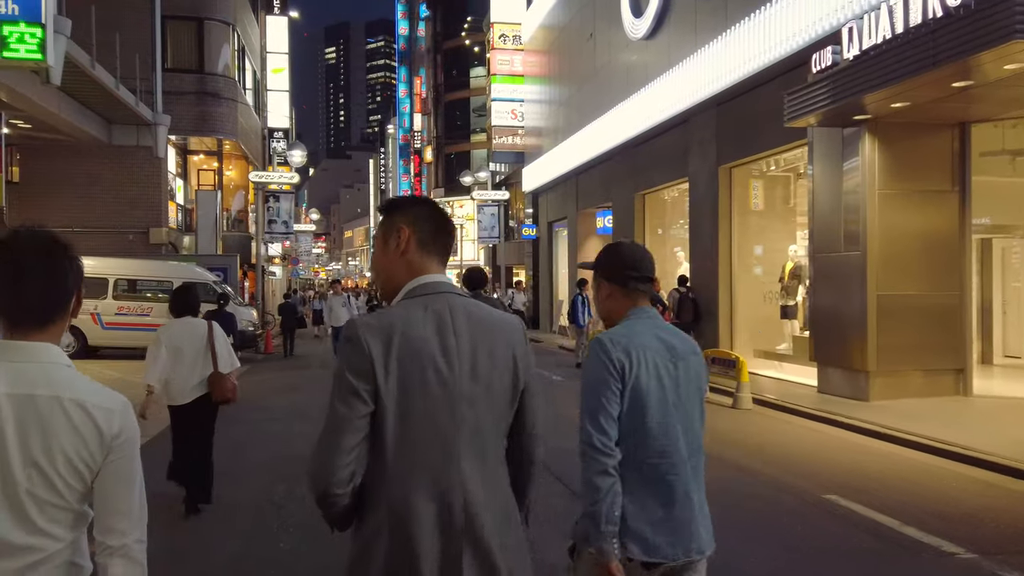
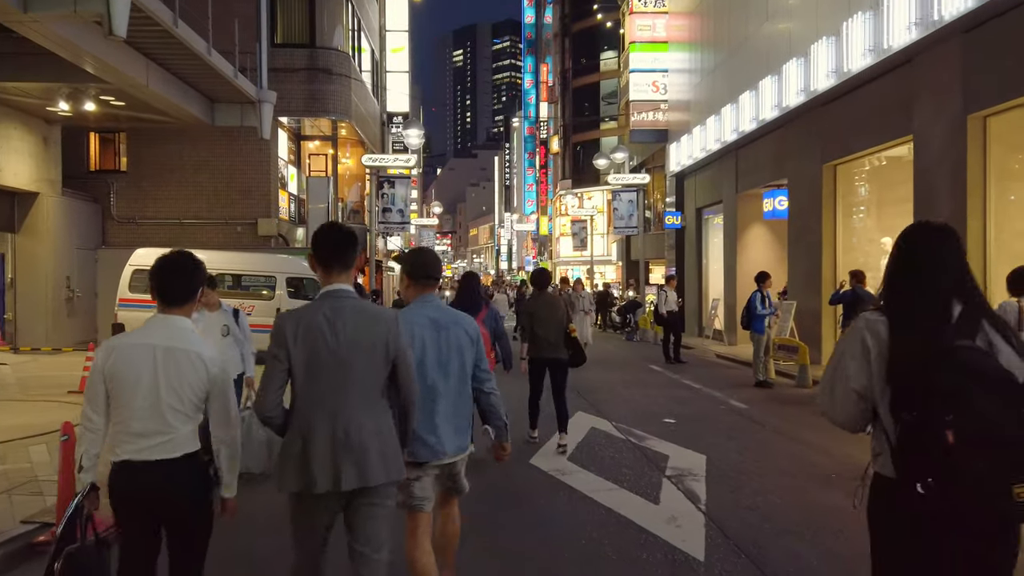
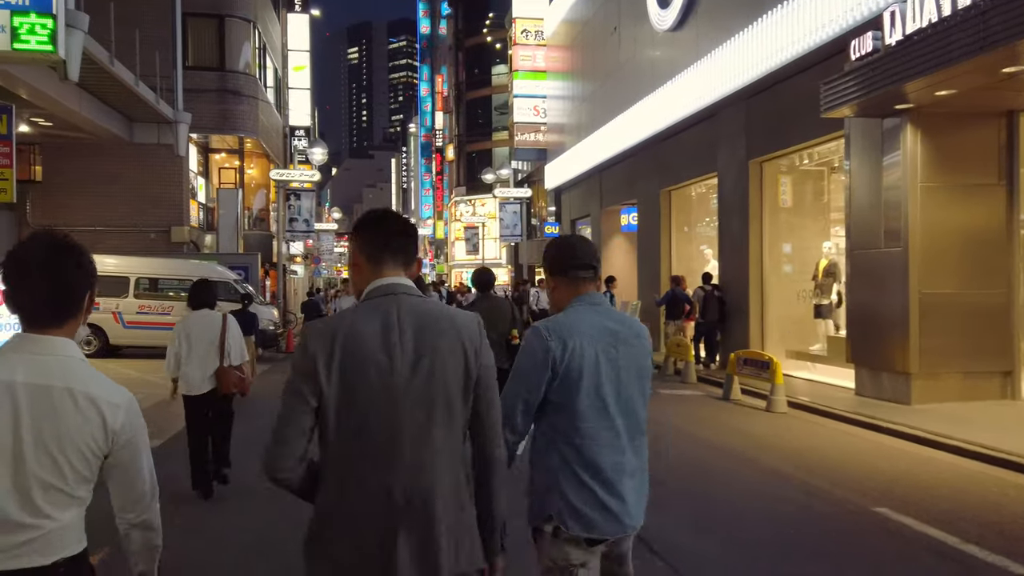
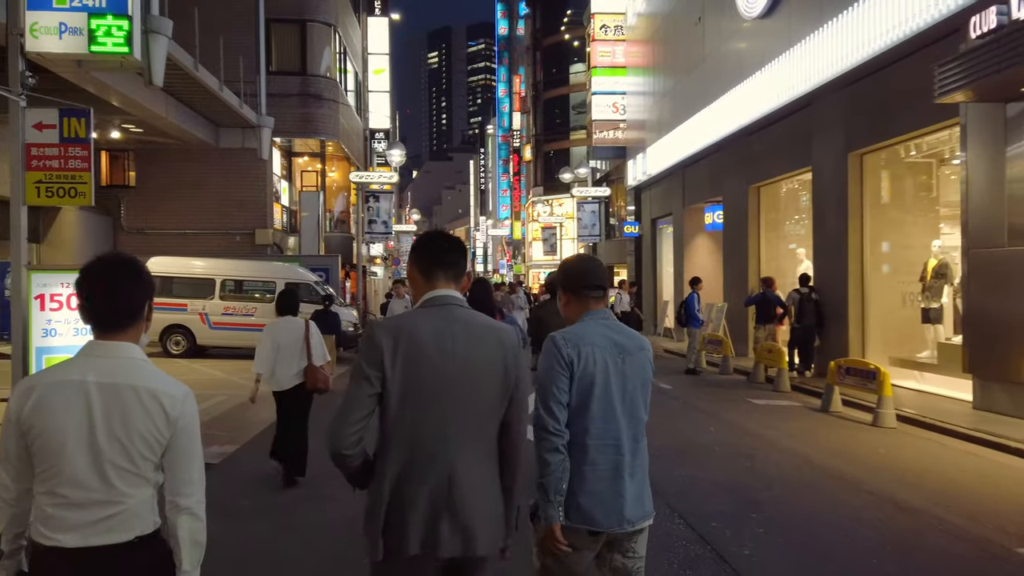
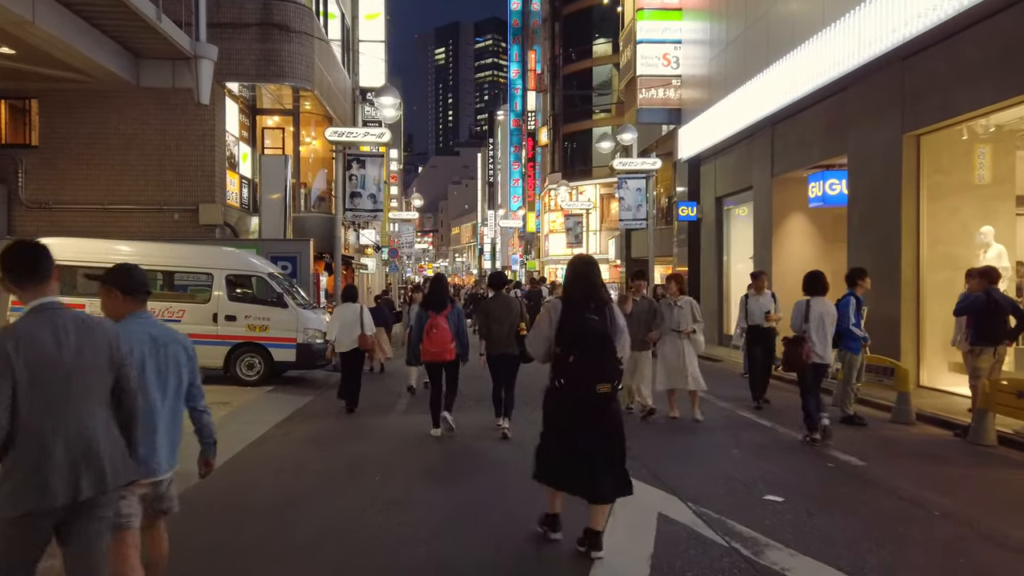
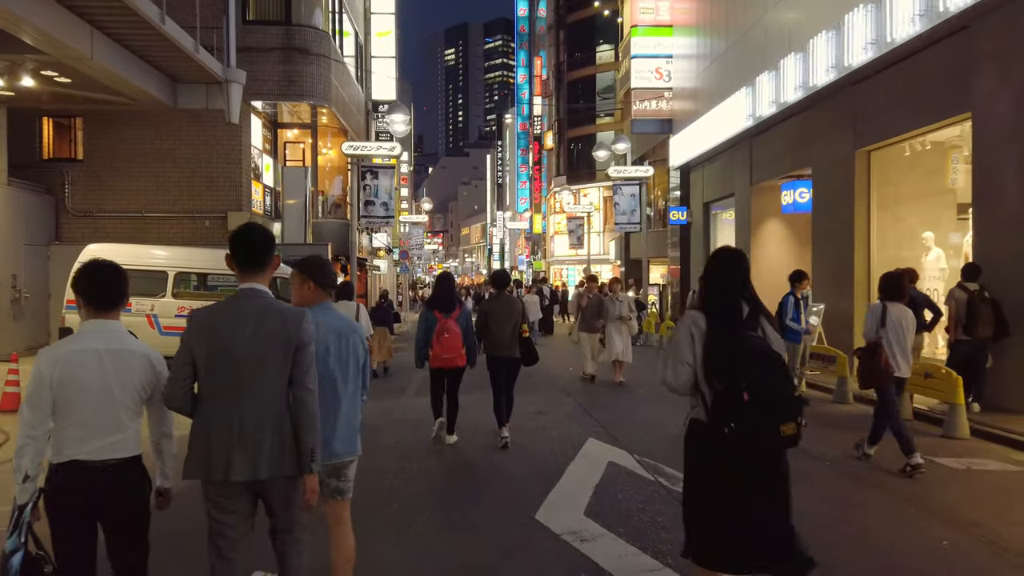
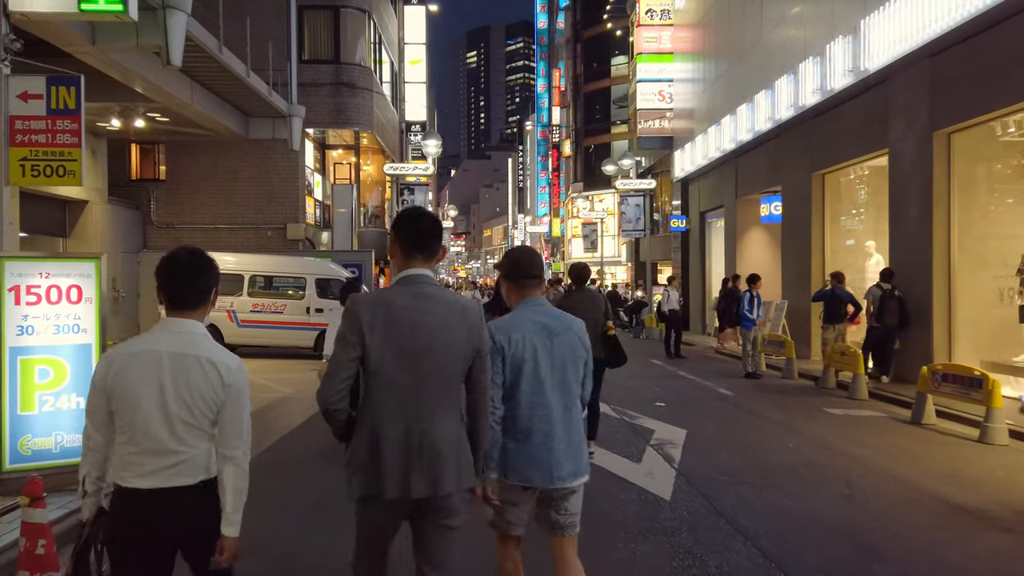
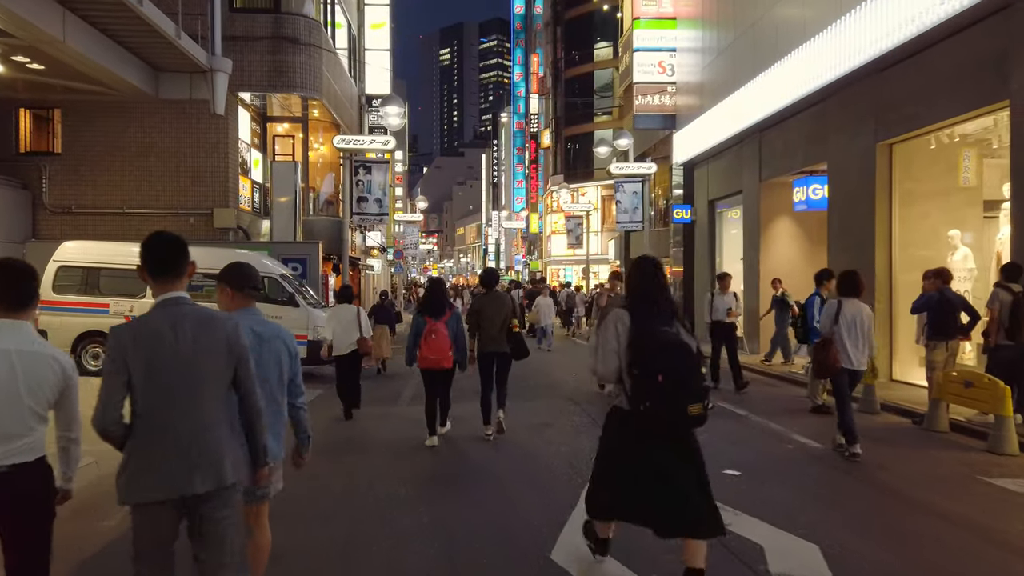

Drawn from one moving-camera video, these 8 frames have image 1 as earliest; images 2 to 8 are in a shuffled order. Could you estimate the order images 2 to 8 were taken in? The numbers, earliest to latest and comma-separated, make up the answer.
3, 4, 7, 2, 6, 8, 5
